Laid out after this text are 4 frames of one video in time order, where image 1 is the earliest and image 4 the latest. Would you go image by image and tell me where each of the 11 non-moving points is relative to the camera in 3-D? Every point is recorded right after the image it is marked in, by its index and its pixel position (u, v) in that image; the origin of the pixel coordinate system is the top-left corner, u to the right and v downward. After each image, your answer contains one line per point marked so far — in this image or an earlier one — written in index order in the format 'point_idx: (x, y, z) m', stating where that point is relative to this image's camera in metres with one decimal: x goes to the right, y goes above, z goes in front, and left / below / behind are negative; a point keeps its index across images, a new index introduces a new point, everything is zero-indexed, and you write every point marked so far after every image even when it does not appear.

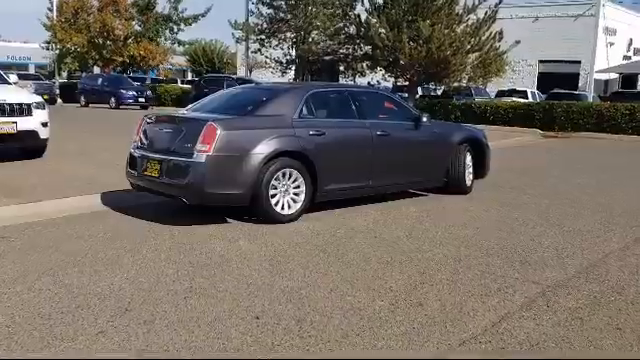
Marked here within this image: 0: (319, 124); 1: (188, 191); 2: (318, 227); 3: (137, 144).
0: (0.0, +0.7, +8.0) m
1: (-1.4, -0.1, +7.2) m
2: (0.0, -0.5, +7.5) m
3: (-2.3, +0.4, +8.3) m
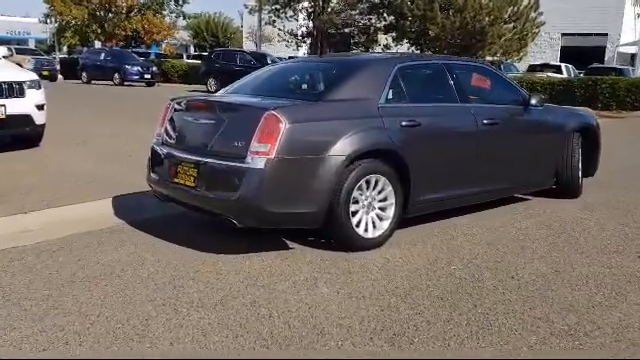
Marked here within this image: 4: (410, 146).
0: (+0.8, +0.6, +5.9) m
1: (-0.6, -0.2, +5.0) m
2: (+0.8, -0.6, +5.4) m
3: (-1.5, +0.4, +6.1) m
4: (+0.8, +0.3, +5.7) m
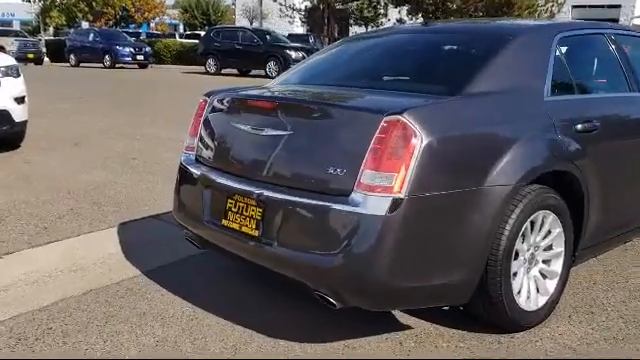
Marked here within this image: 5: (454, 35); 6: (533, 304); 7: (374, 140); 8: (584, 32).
0: (+1.5, +0.4, +3.9) m
1: (+0.1, -0.5, +3.0) m
2: (+1.5, -0.8, +3.4) m
3: (-0.8, +0.1, +4.1) m
4: (+1.5, +0.1, +3.7) m
5: (+0.8, +0.9, +4.2) m
6: (+1.1, -0.7, +3.5) m
7: (+0.2, +0.2, +3.0) m
8: (+1.6, +0.9, +4.2) m
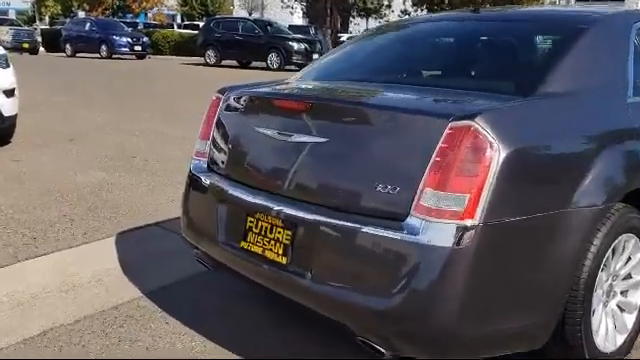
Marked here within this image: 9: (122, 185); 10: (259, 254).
0: (+1.7, +0.4, +3.3) m
1: (+0.3, -0.5, +2.4) m
2: (+1.7, -0.9, +2.8) m
3: (-0.6, +0.1, +3.5) m
4: (+1.7, 0.0, +3.1) m
5: (+1.0, +0.9, +3.6) m
6: (+1.3, -0.7, +3.0) m
7: (+0.4, +0.1, +2.4) m
8: (+1.8, +0.9, +3.6) m
9: (-2.0, -0.1, +6.5) m
10: (-0.3, -0.3, +3.0) m
